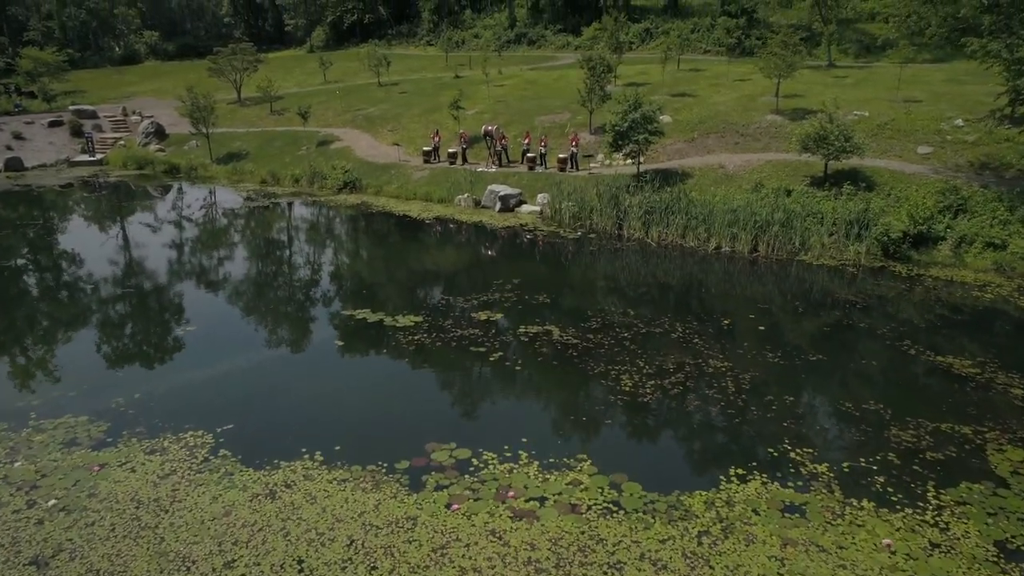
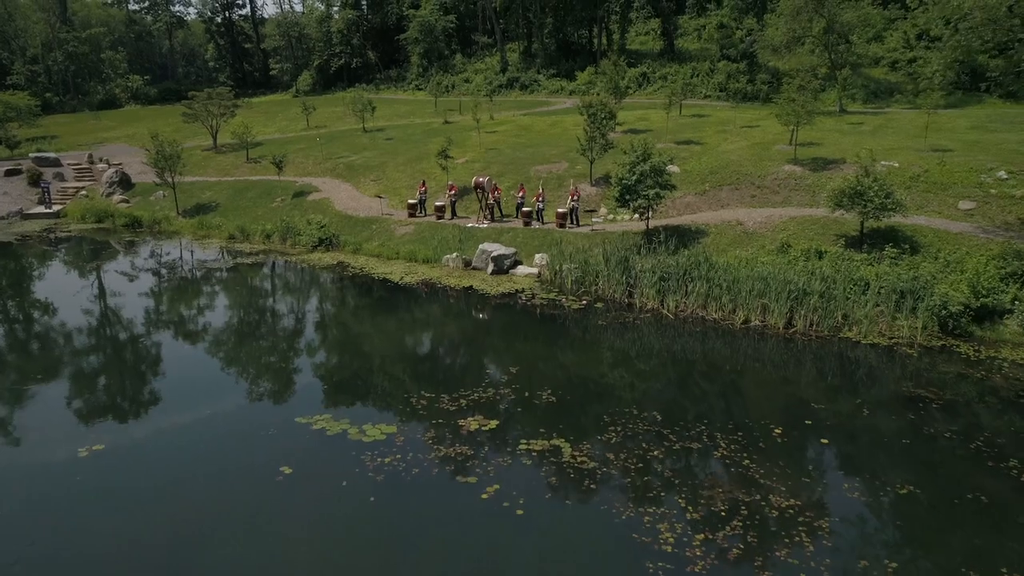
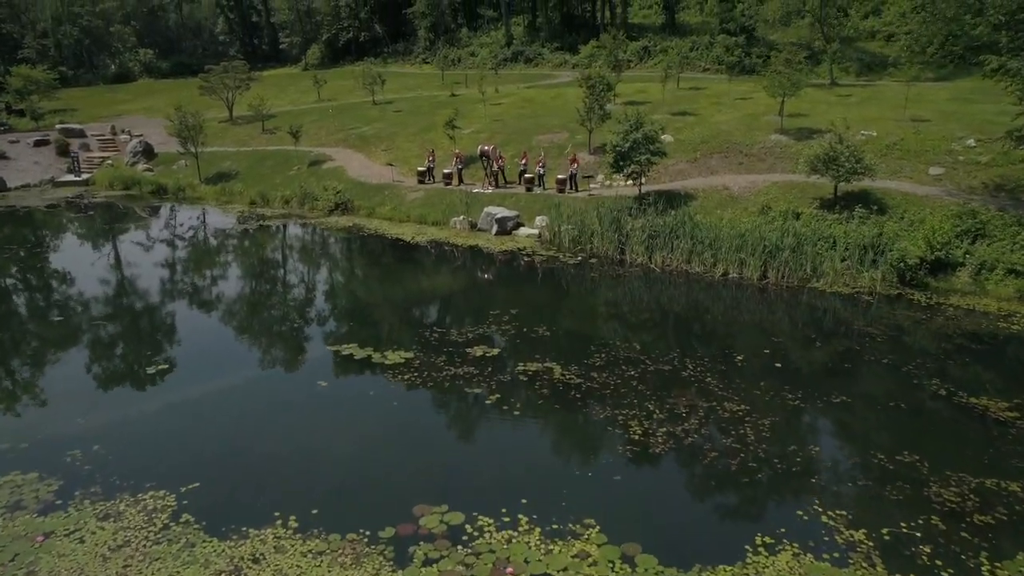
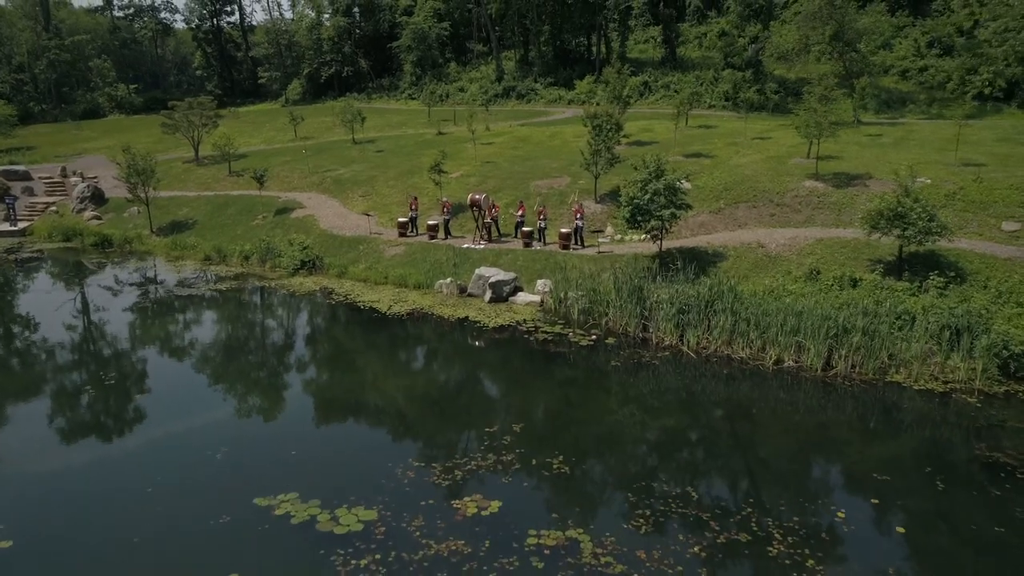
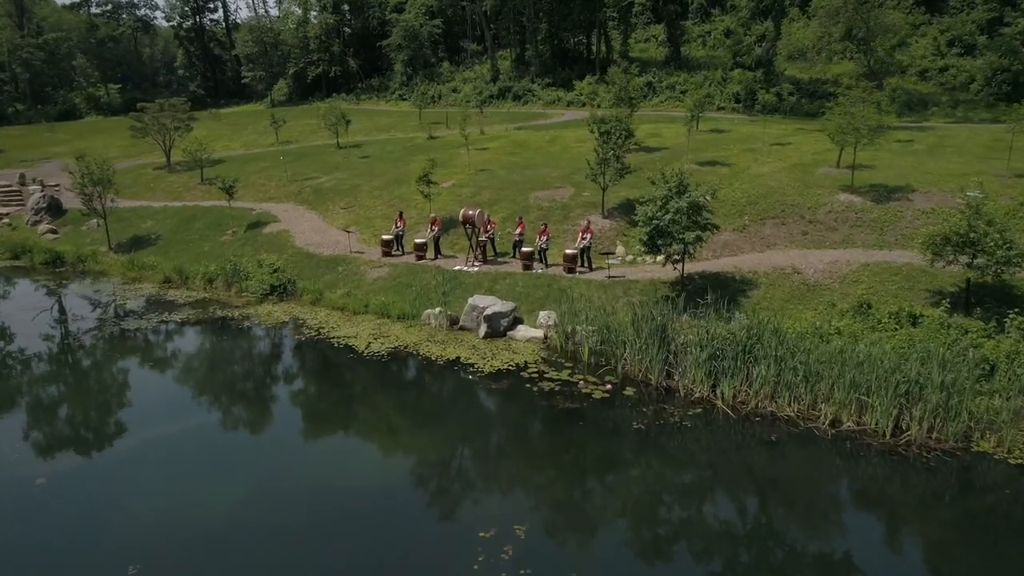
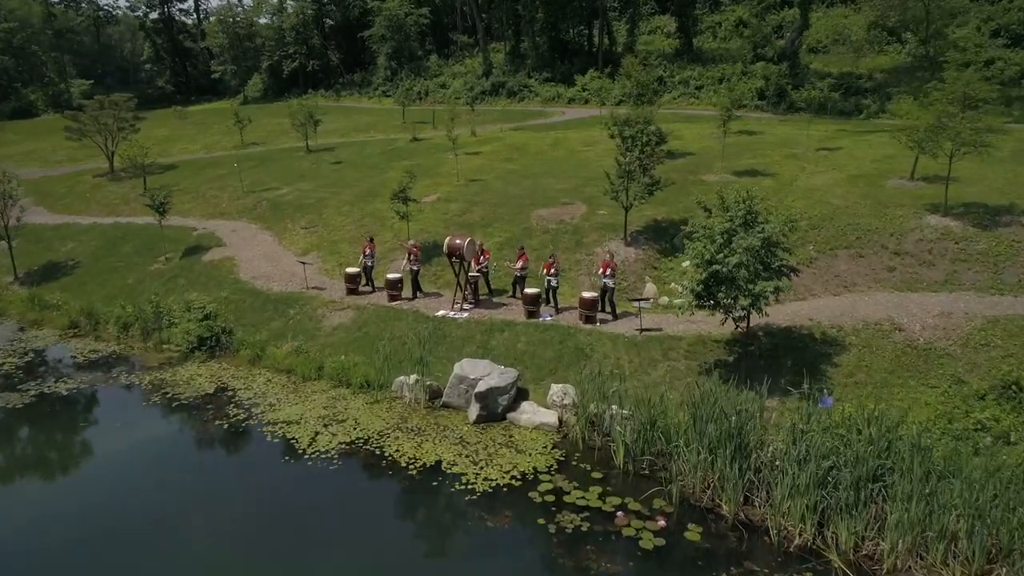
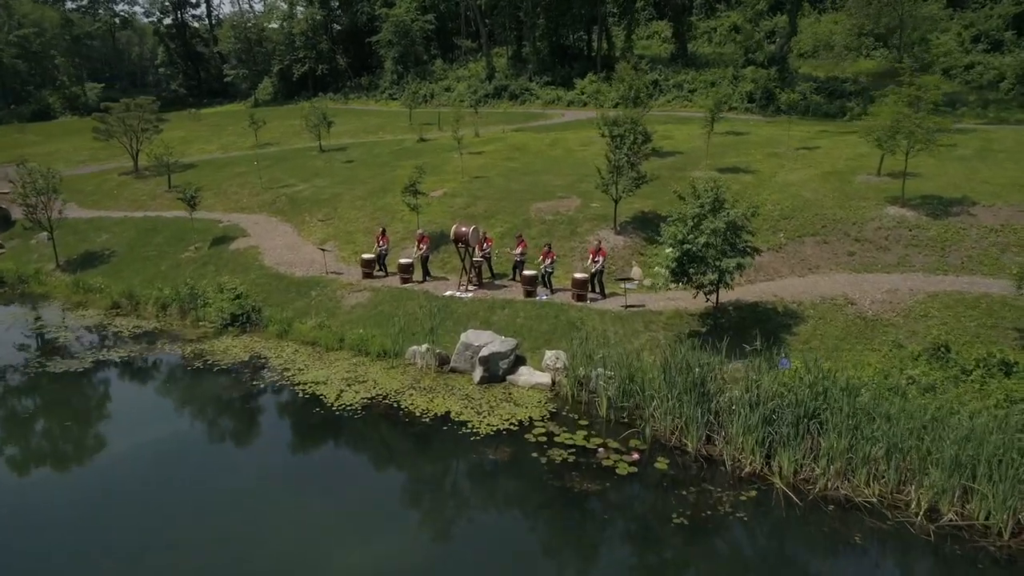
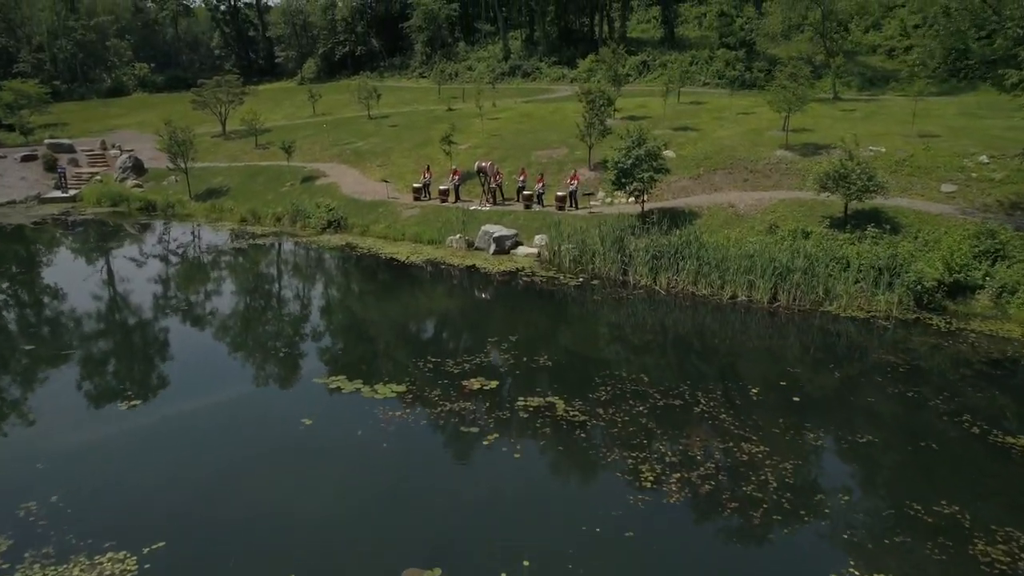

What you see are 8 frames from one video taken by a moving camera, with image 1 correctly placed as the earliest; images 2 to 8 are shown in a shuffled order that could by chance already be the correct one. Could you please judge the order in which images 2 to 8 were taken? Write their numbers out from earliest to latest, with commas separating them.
3, 8, 2, 4, 5, 7, 6
